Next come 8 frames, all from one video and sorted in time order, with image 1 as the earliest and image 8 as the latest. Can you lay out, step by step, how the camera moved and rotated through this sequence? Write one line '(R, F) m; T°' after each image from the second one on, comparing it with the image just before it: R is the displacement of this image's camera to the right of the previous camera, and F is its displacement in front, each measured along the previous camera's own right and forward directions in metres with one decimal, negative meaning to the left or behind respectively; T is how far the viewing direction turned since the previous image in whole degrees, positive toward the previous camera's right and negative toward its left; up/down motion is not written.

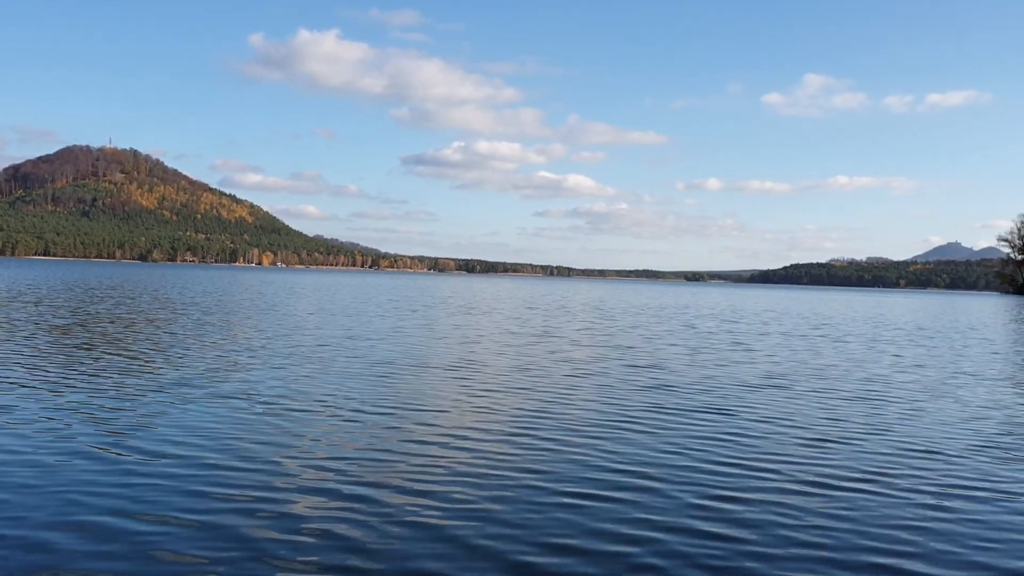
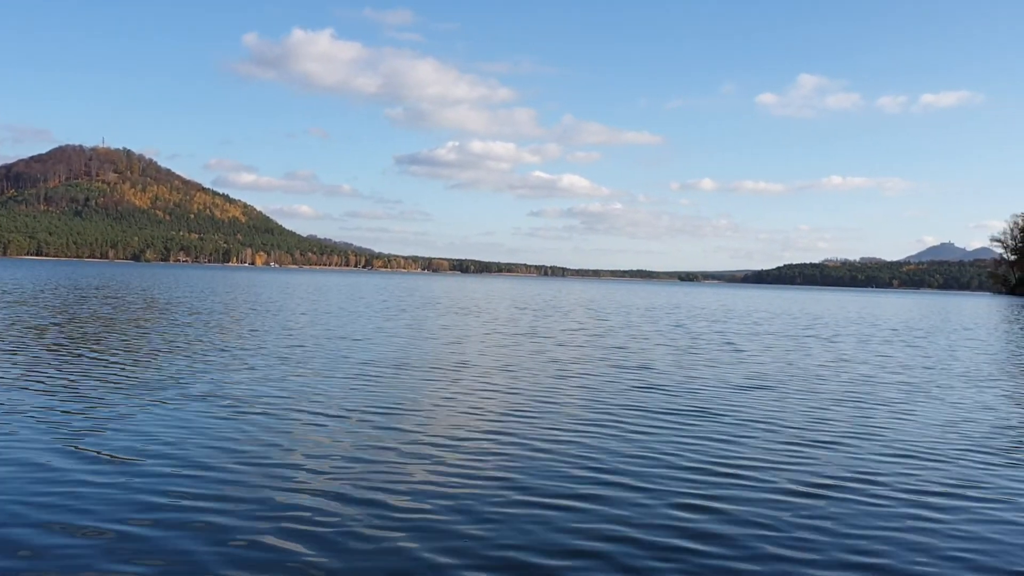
(-2.8, -3.1) m; 0°
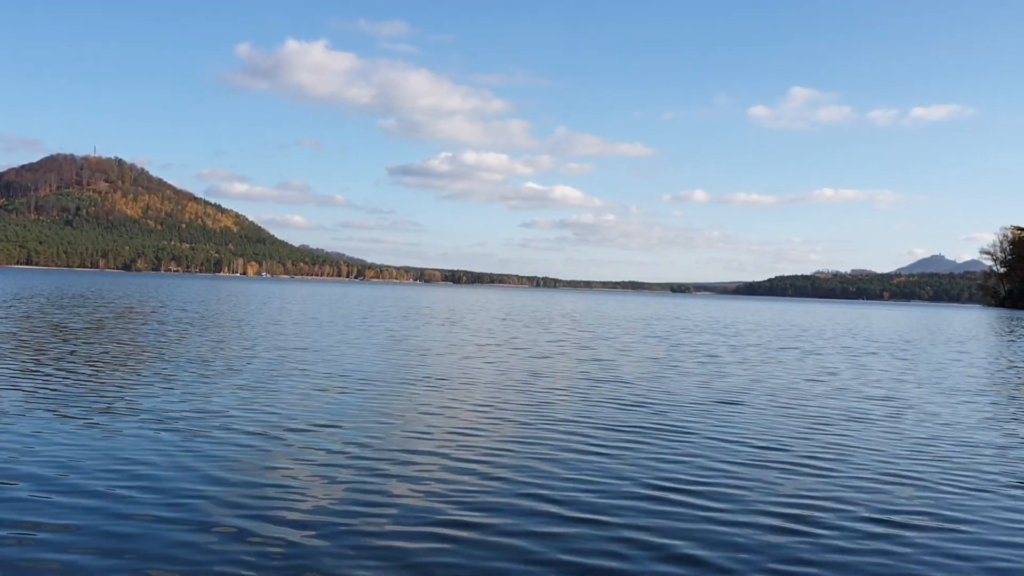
(+1.2, +1.6) m; 0°
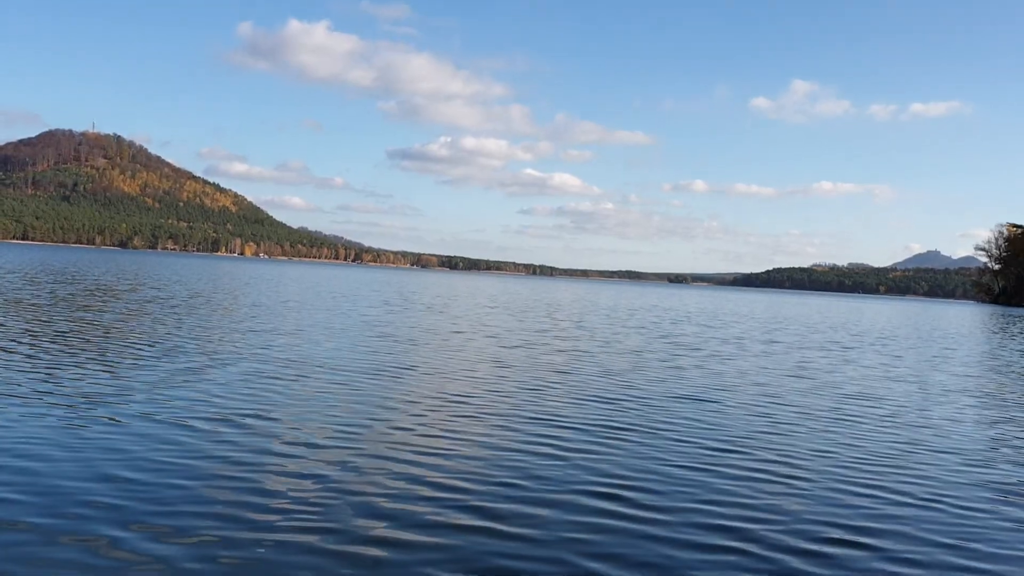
(+1.4, +0.9) m; 0°
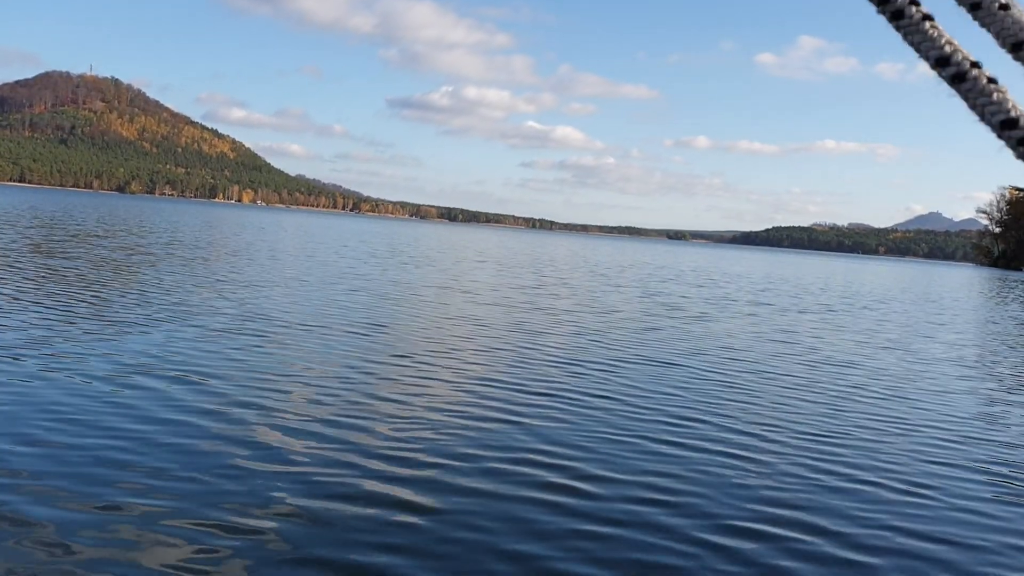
(+1.5, +2.2) m; 0°
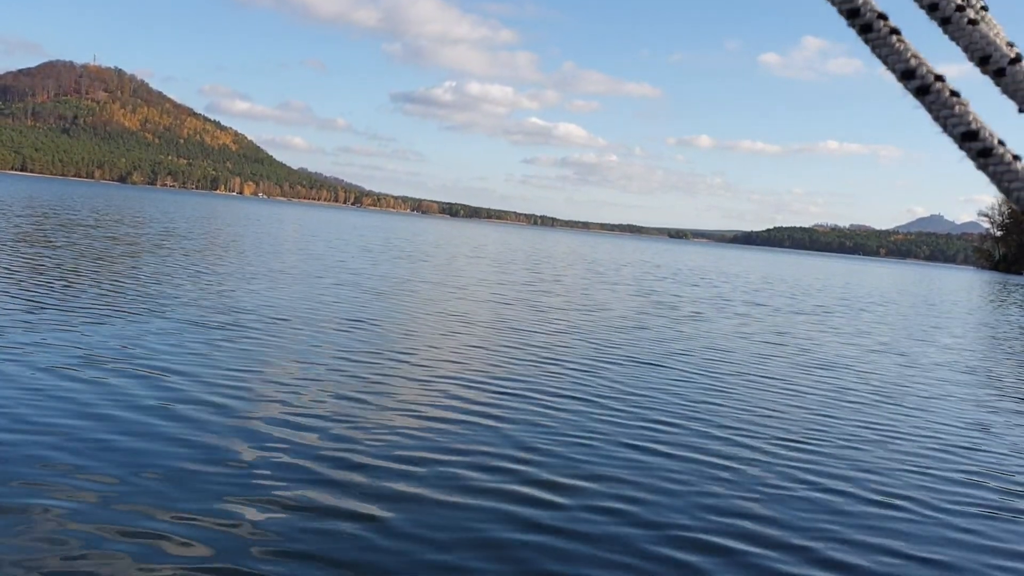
(-2.9, -3.5) m; 0°
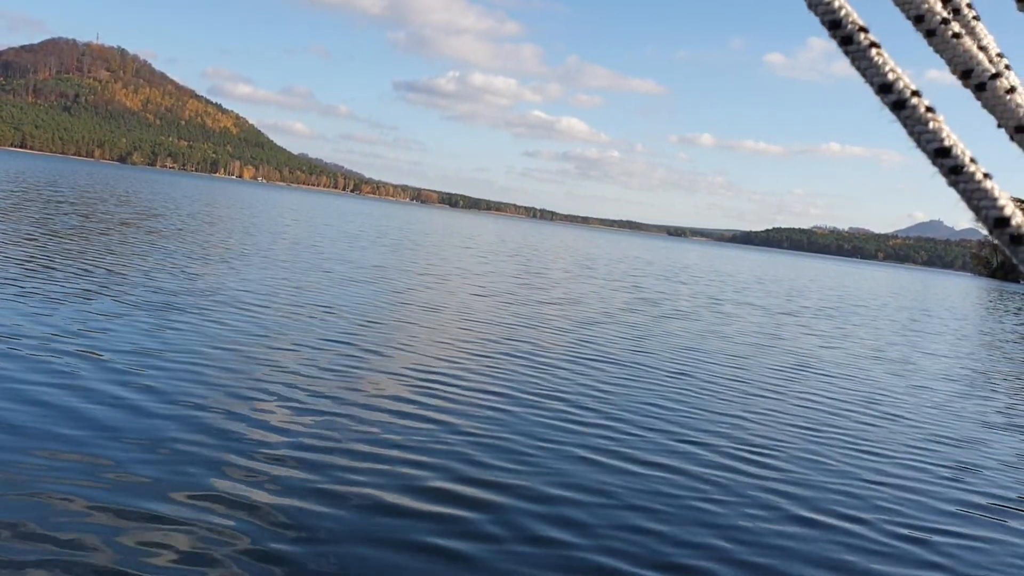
(-4.7, +0.1) m; 0°
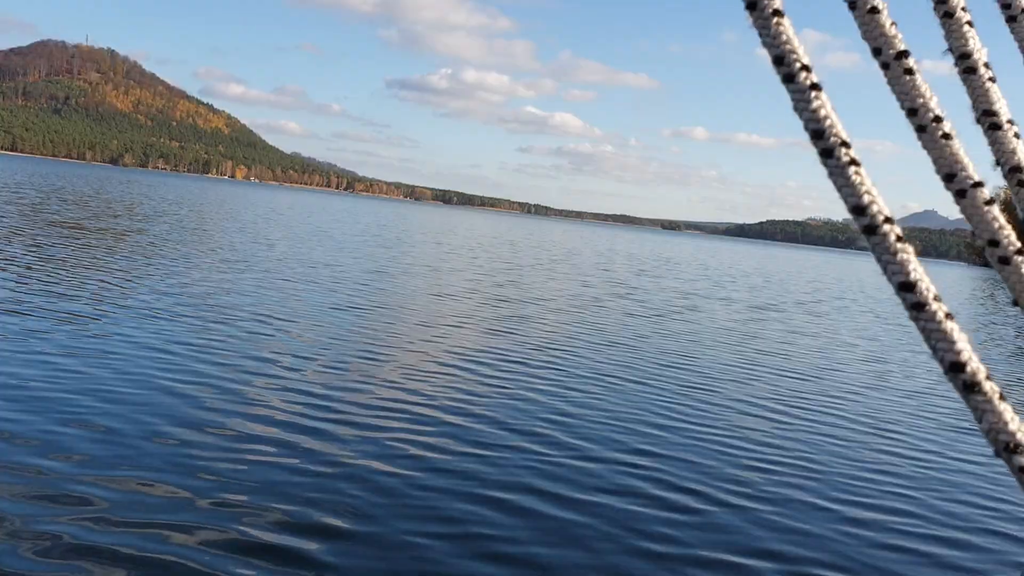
(+0.1, +0.1) m; 0°
